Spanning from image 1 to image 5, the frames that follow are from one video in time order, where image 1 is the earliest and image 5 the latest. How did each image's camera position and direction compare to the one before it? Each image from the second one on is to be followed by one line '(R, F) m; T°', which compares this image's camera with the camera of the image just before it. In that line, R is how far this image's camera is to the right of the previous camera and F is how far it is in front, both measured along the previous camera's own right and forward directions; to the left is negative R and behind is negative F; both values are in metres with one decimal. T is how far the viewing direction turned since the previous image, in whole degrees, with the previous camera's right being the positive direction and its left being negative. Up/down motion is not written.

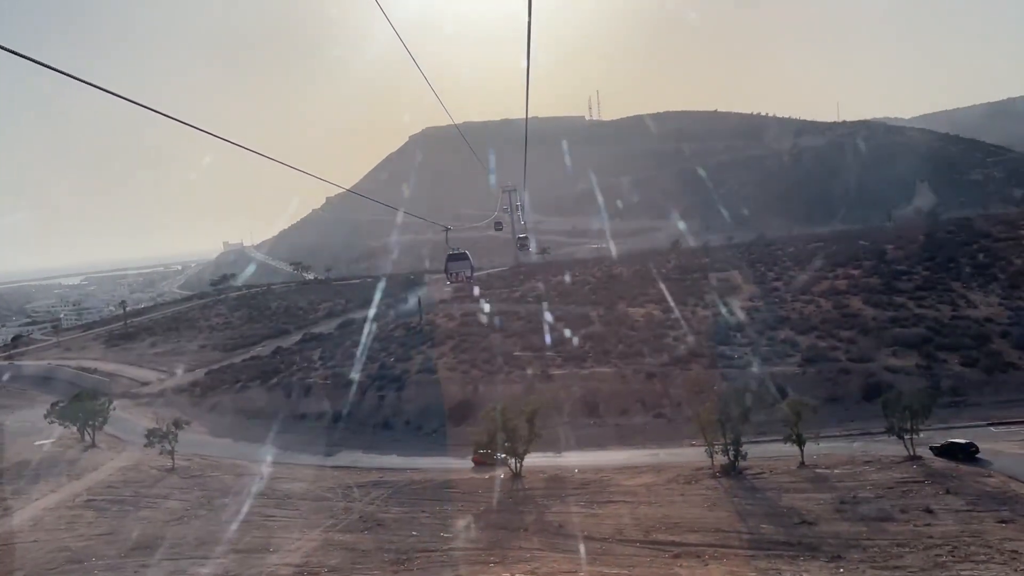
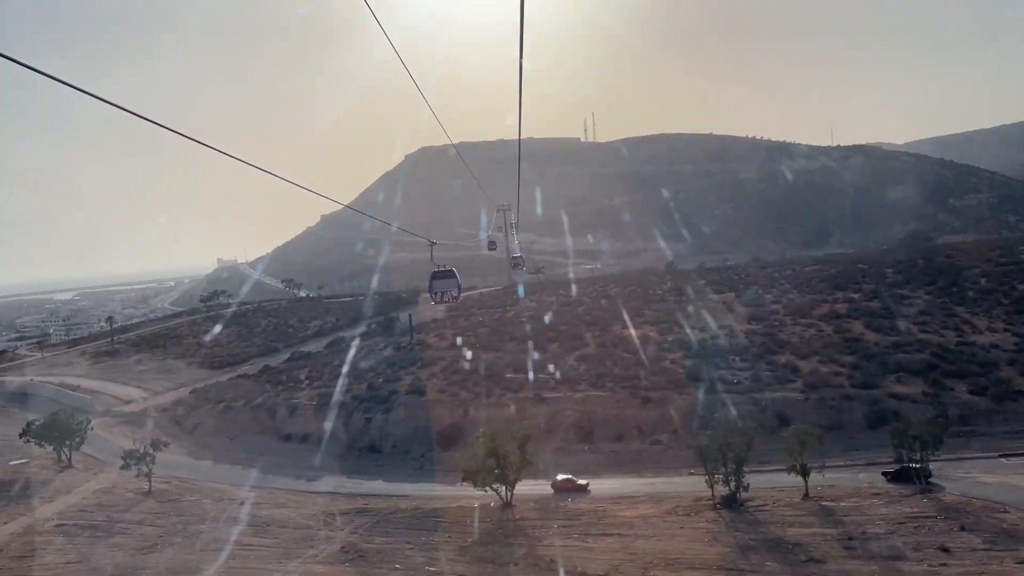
(0.0, +1.1) m; 0°
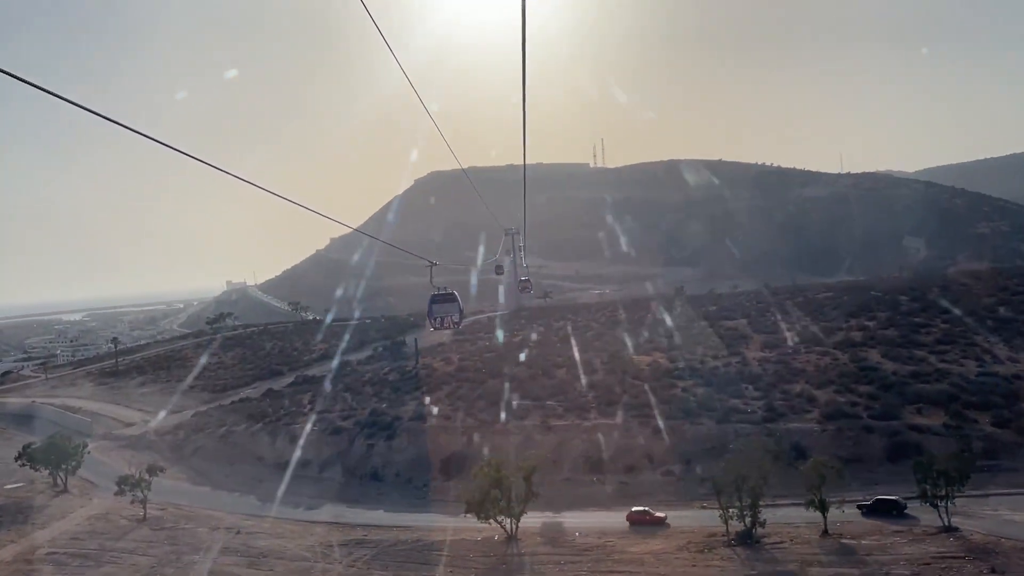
(0.0, +0.9) m; -1°
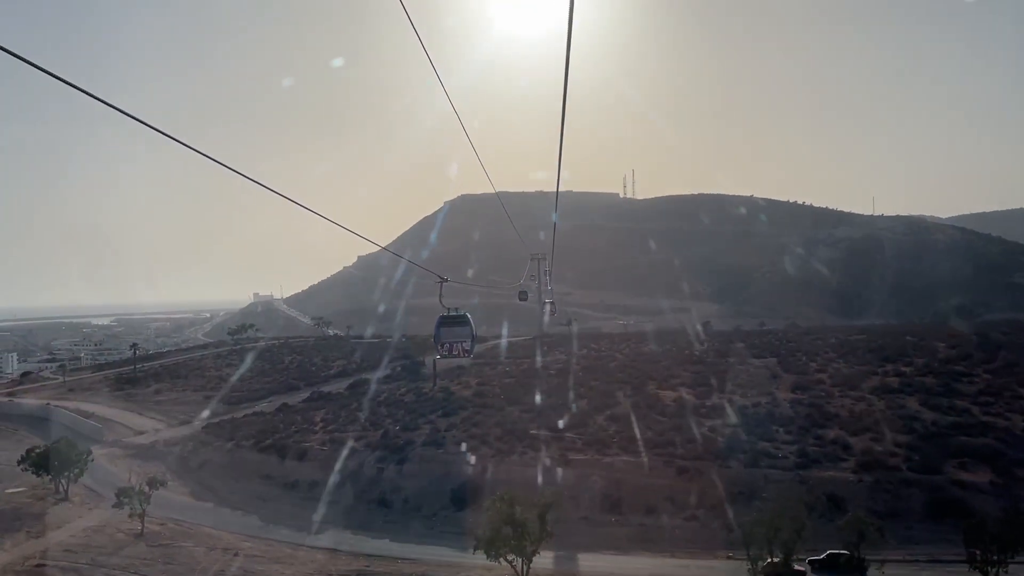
(0.0, +1.4) m; -2°
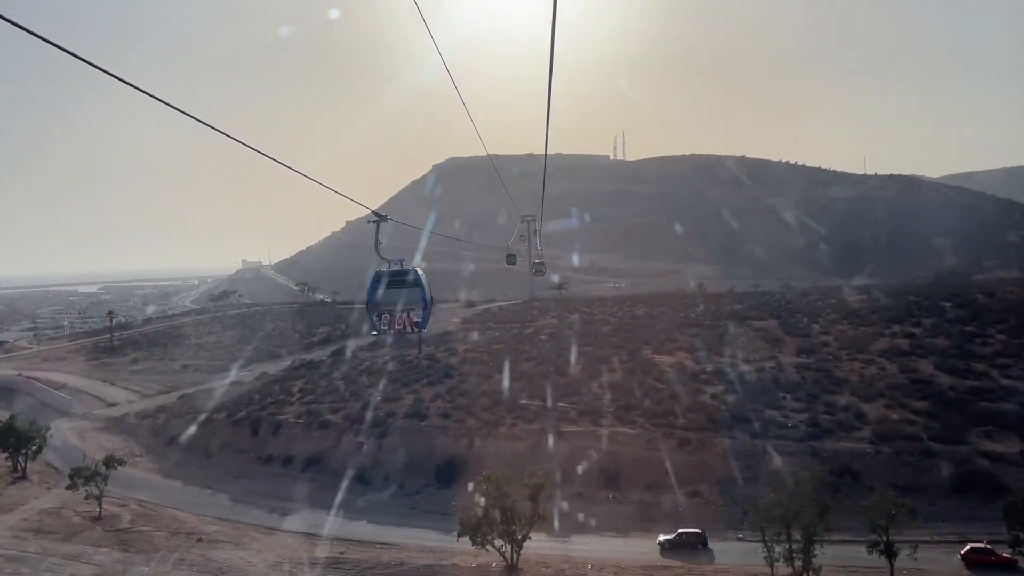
(+0.1, +2.7) m; +1°
